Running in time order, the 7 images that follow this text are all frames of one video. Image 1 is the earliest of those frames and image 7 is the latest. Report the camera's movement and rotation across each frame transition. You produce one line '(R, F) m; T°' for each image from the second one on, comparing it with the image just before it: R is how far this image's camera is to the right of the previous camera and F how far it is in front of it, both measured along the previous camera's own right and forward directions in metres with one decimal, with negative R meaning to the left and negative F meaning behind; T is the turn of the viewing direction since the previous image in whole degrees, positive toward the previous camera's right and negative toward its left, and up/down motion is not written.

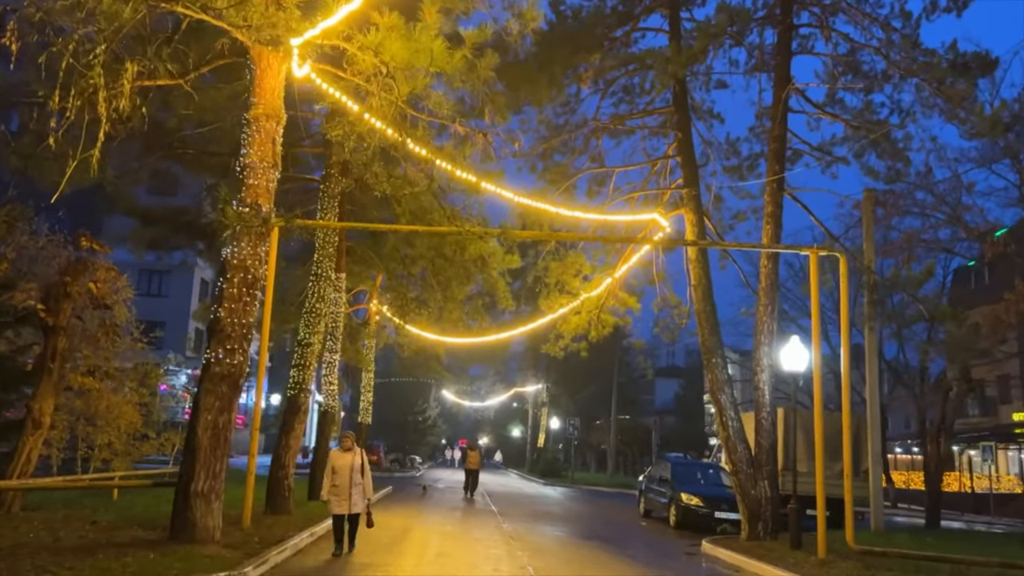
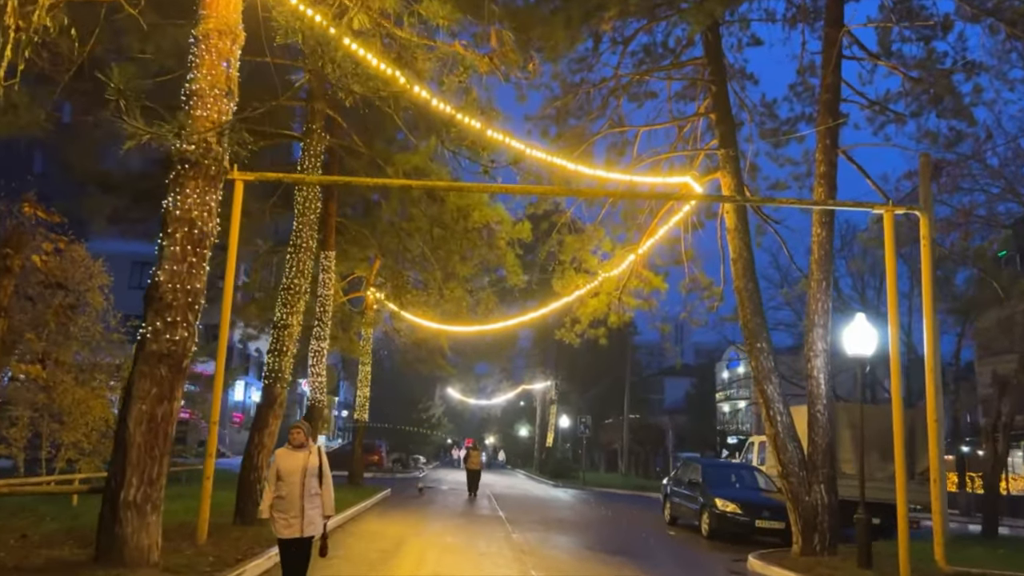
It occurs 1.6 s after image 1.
(-0.1, +2.3) m; 0°
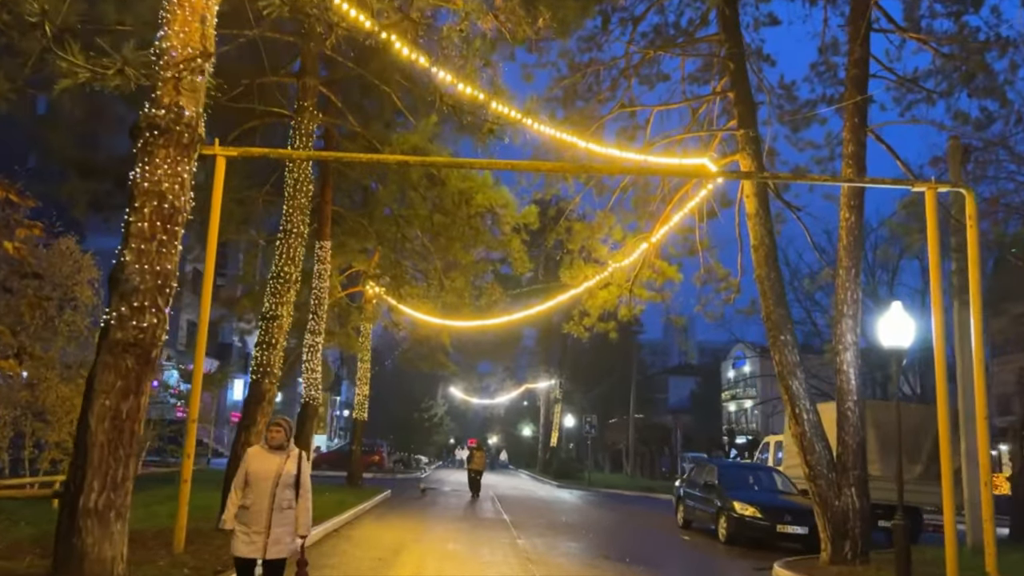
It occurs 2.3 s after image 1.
(0.0, +1.0) m; 0°
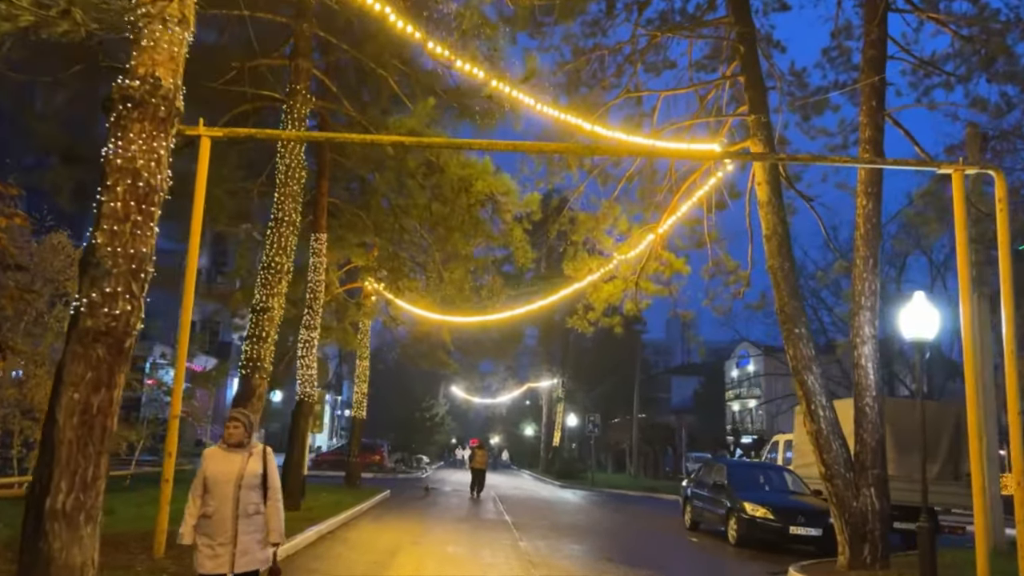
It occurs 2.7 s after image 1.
(0.0, +0.6) m; 0°
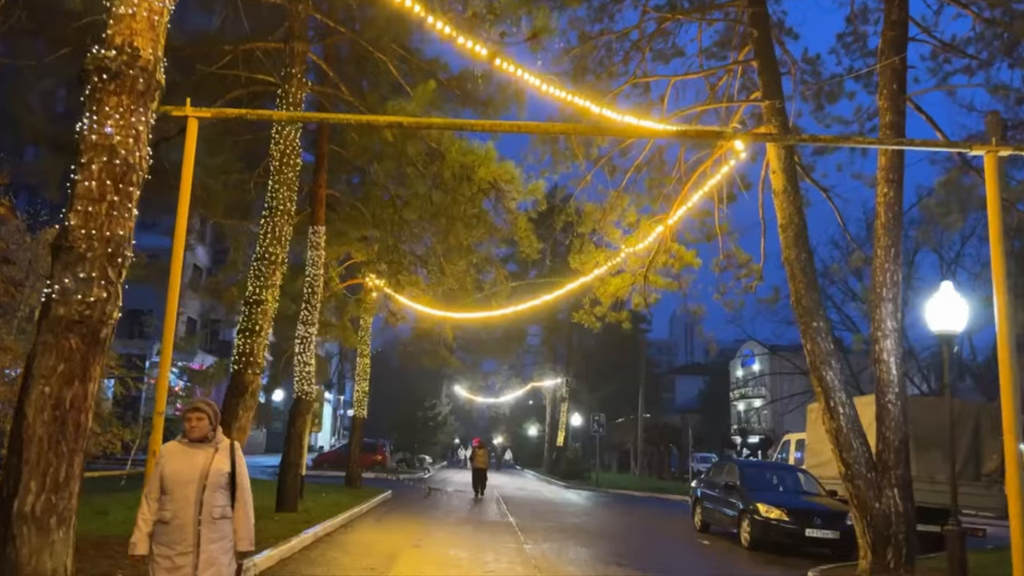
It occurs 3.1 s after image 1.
(0.0, +0.5) m; 0°
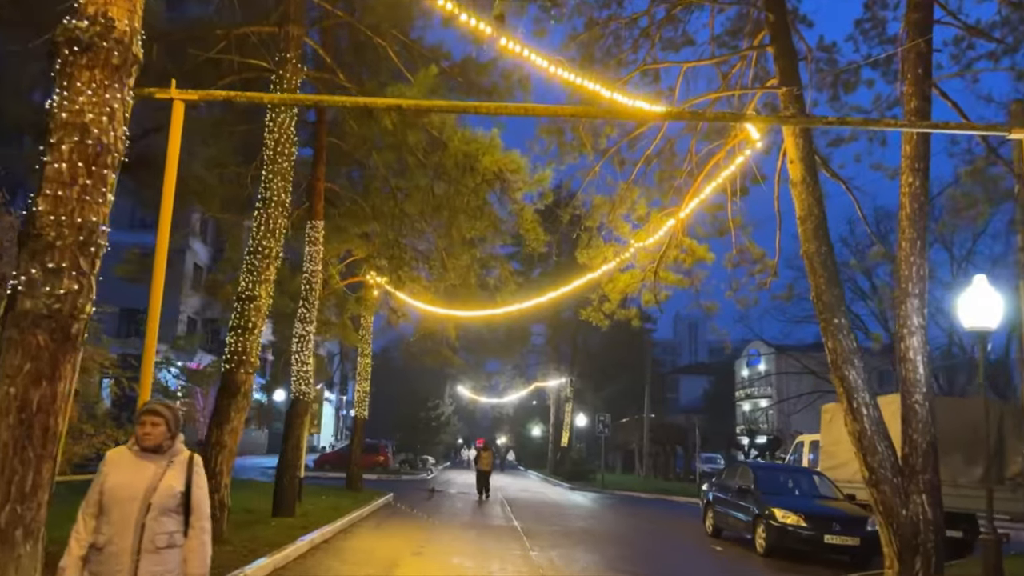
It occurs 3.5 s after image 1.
(0.0, +0.6) m; 0°
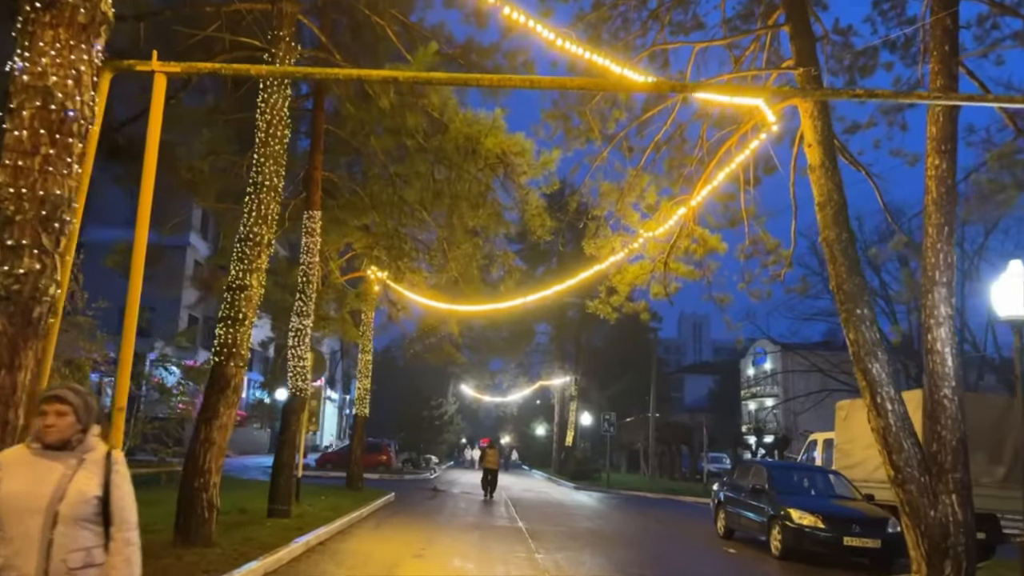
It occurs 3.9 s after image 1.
(0.0, +0.6) m; 0°
